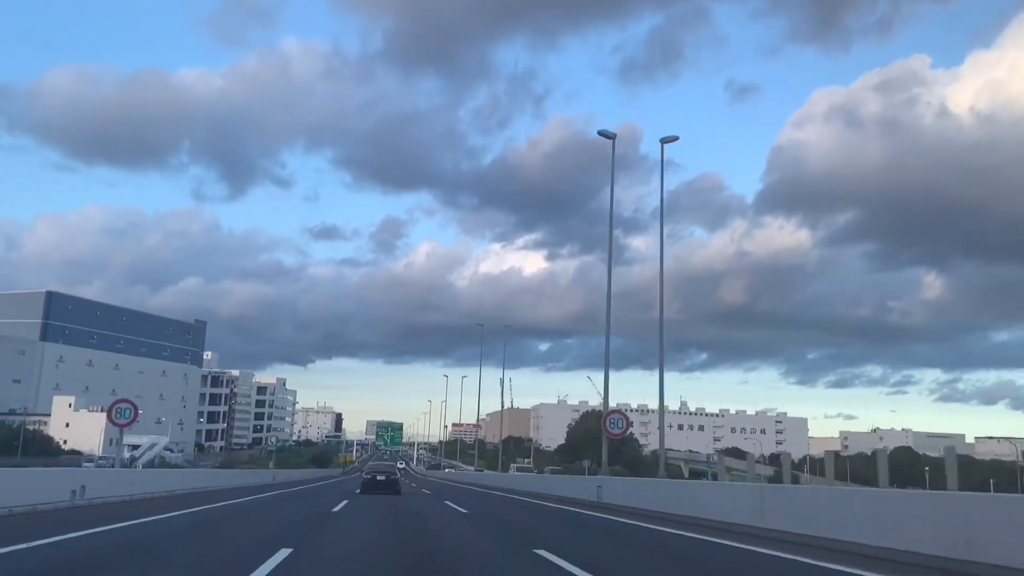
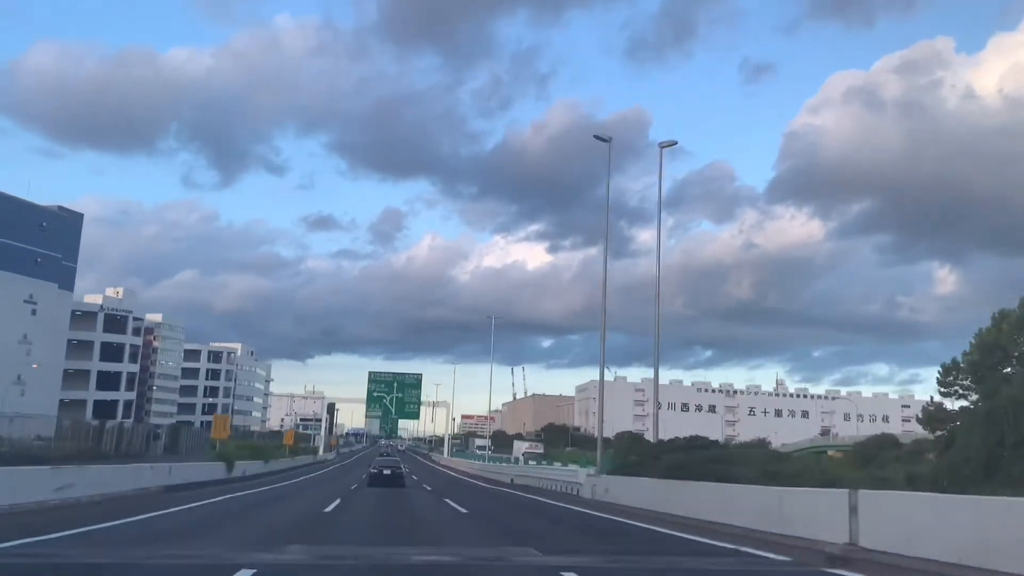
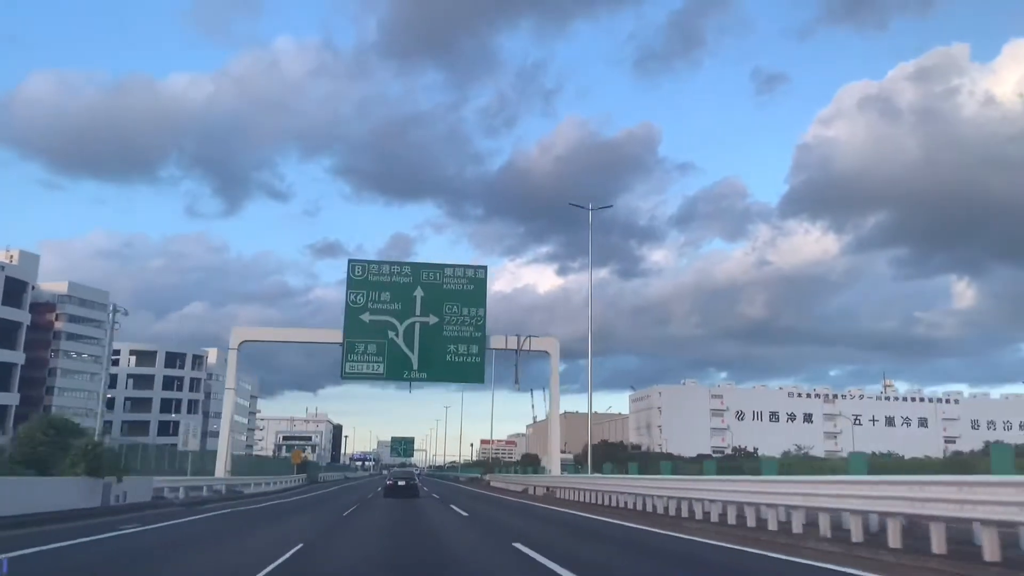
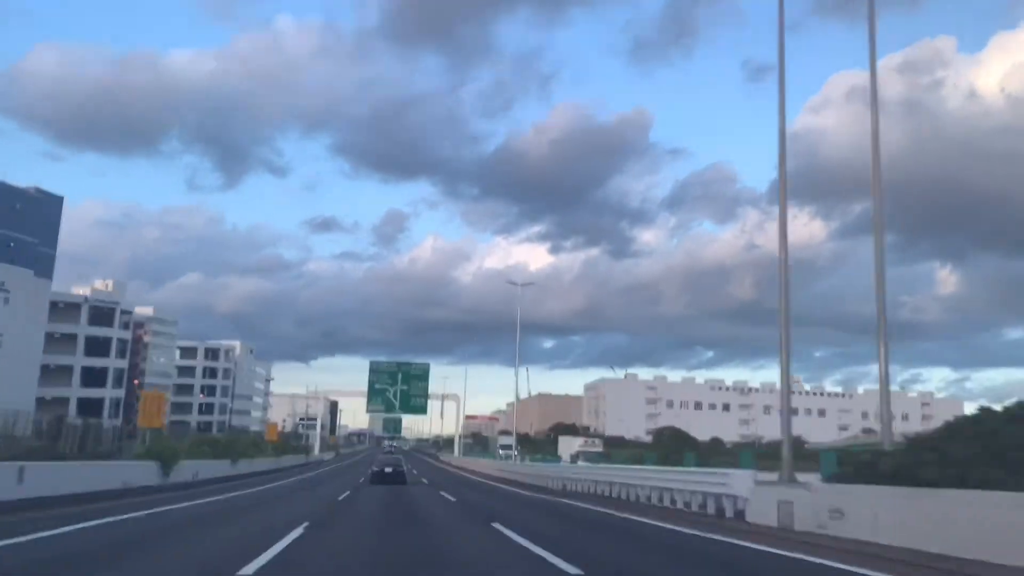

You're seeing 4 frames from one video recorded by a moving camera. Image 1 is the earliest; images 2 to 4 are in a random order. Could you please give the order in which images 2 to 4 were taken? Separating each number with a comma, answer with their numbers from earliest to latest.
2, 4, 3
